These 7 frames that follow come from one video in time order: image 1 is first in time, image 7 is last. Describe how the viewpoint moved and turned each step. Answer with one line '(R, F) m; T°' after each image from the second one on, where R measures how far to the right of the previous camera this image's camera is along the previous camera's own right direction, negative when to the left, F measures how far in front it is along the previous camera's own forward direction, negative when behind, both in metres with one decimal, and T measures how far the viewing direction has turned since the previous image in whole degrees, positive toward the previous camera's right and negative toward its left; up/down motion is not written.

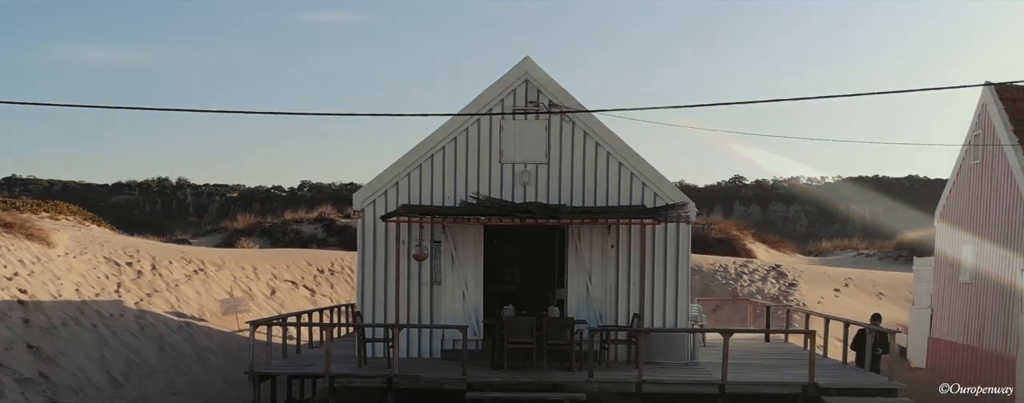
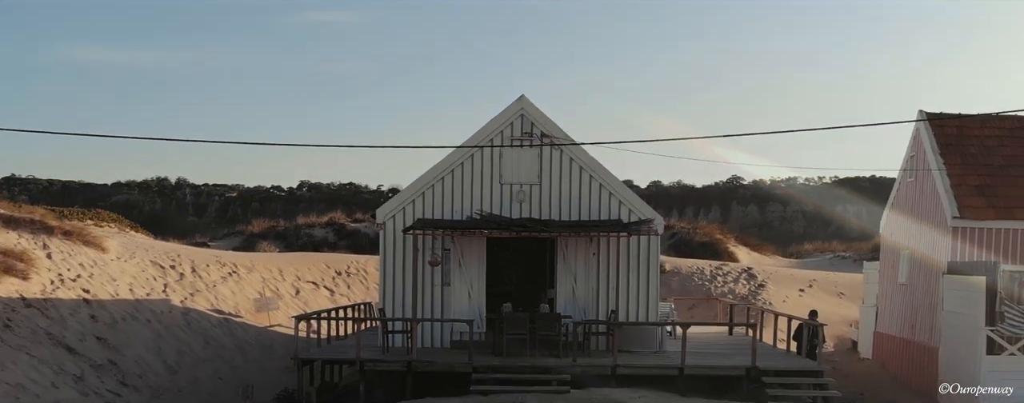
(0.0, -1.7) m; 0°
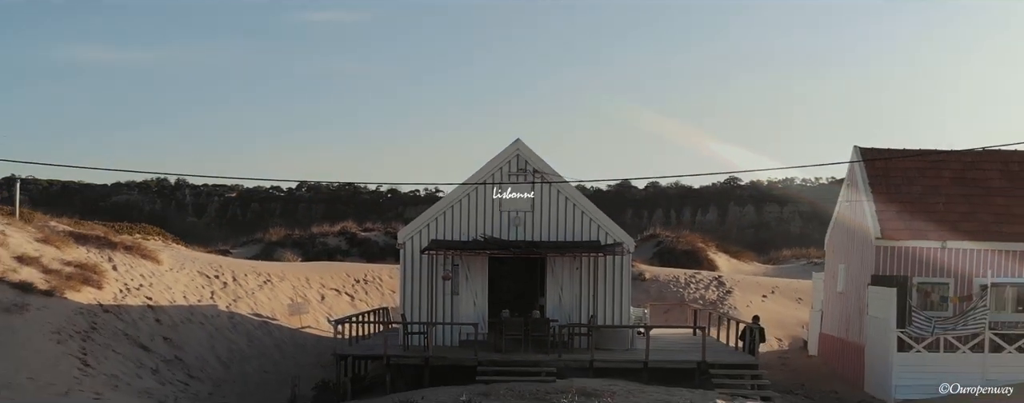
(0.0, -2.3) m; 0°
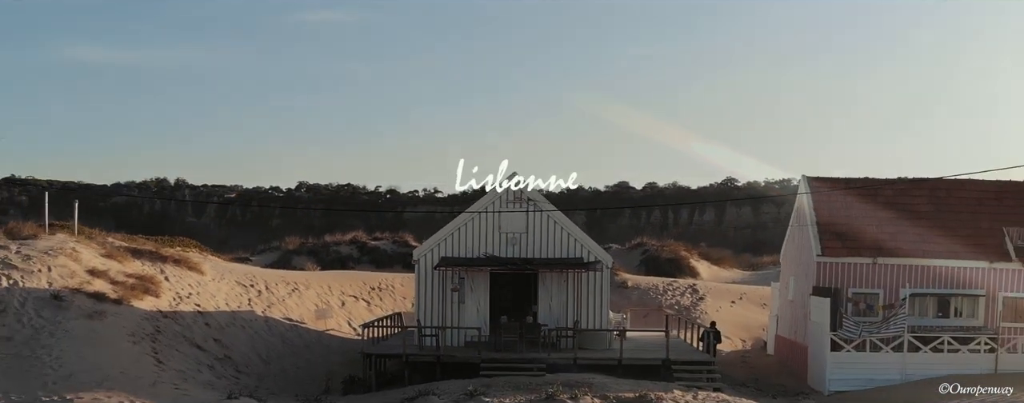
(0.0, -2.4) m; 0°
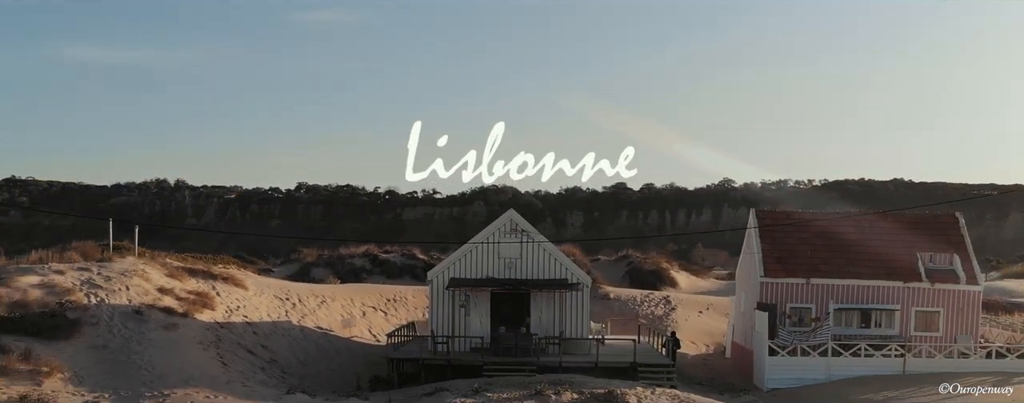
(0.0, -3.3) m; 0°
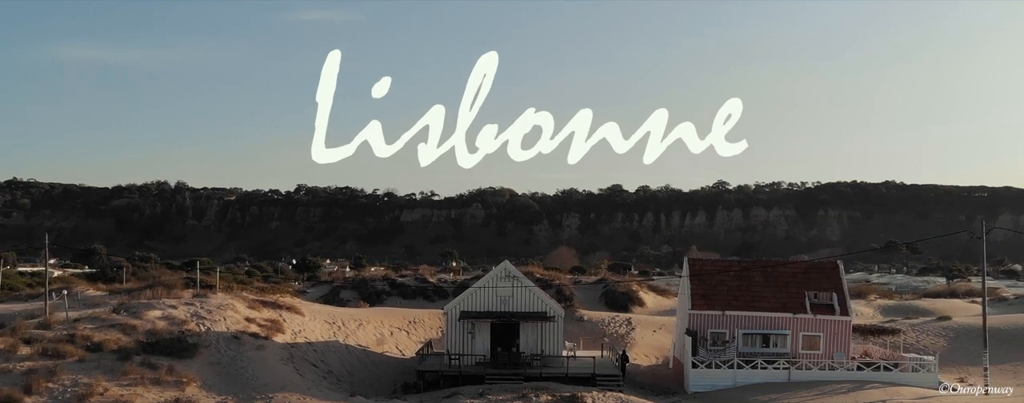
(+0.1, -6.8) m; 0°
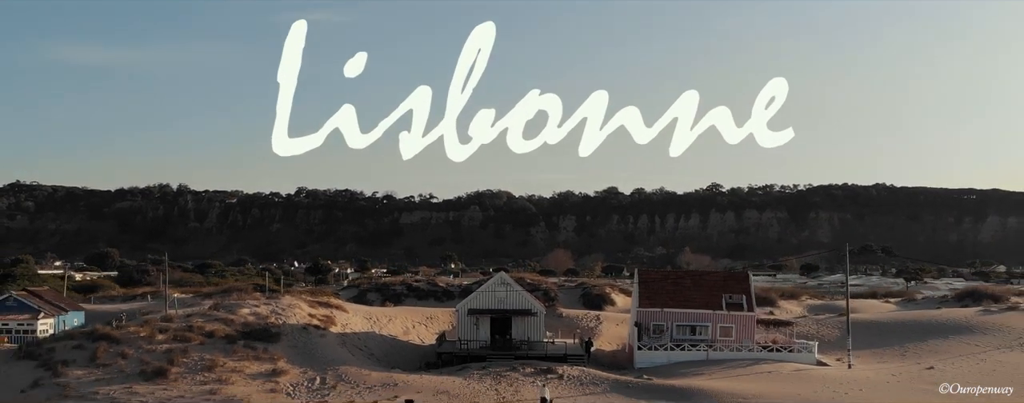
(+0.2, -9.2) m; 0°
